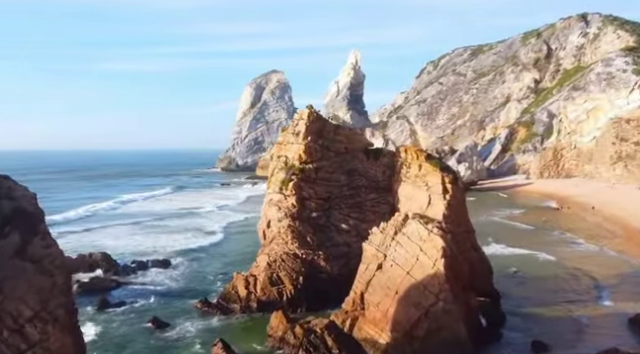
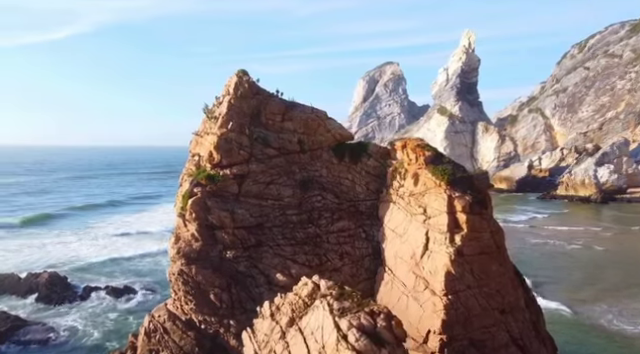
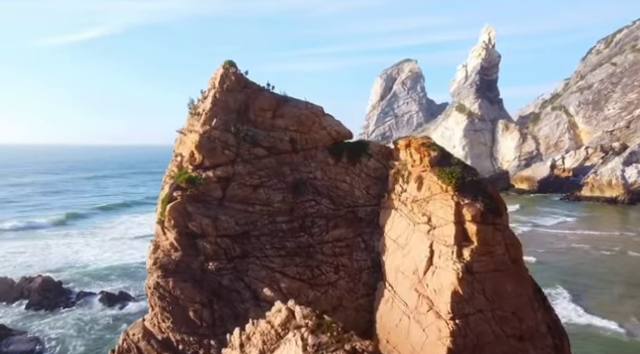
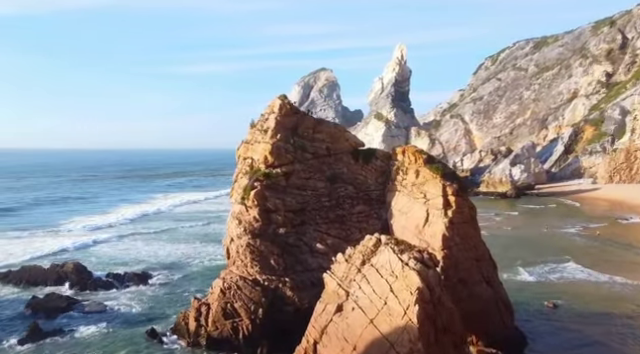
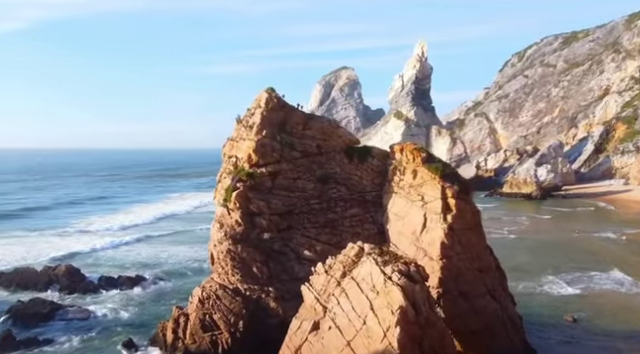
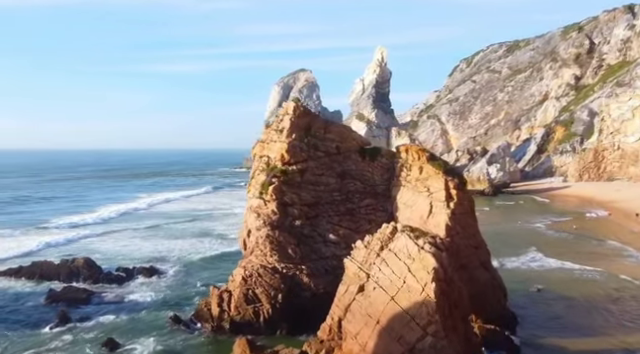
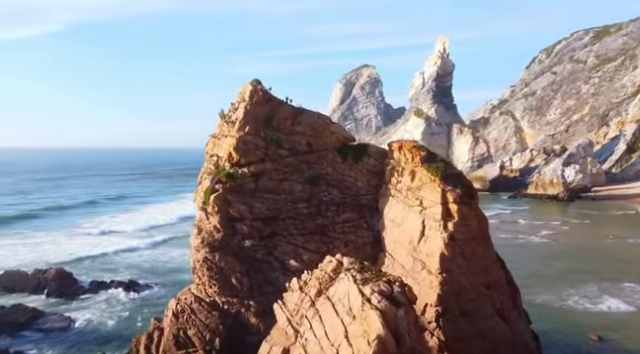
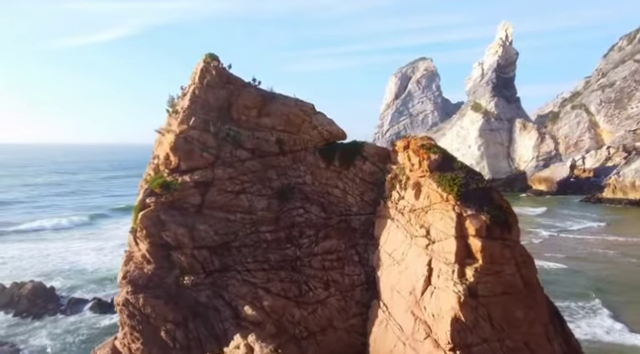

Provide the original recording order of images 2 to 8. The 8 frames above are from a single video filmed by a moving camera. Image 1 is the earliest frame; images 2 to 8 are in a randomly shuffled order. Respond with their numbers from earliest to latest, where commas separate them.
6, 4, 5, 7, 2, 3, 8
